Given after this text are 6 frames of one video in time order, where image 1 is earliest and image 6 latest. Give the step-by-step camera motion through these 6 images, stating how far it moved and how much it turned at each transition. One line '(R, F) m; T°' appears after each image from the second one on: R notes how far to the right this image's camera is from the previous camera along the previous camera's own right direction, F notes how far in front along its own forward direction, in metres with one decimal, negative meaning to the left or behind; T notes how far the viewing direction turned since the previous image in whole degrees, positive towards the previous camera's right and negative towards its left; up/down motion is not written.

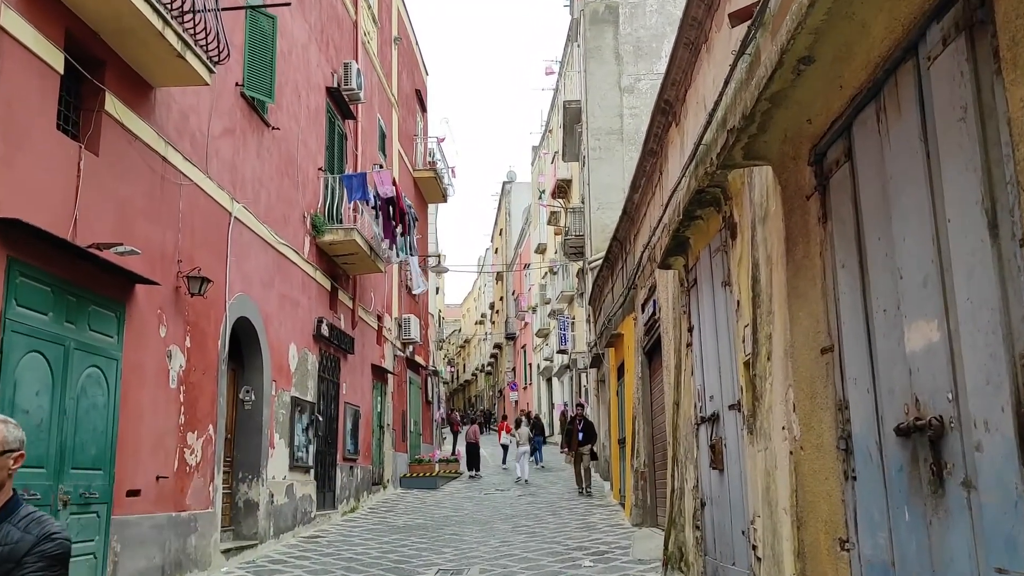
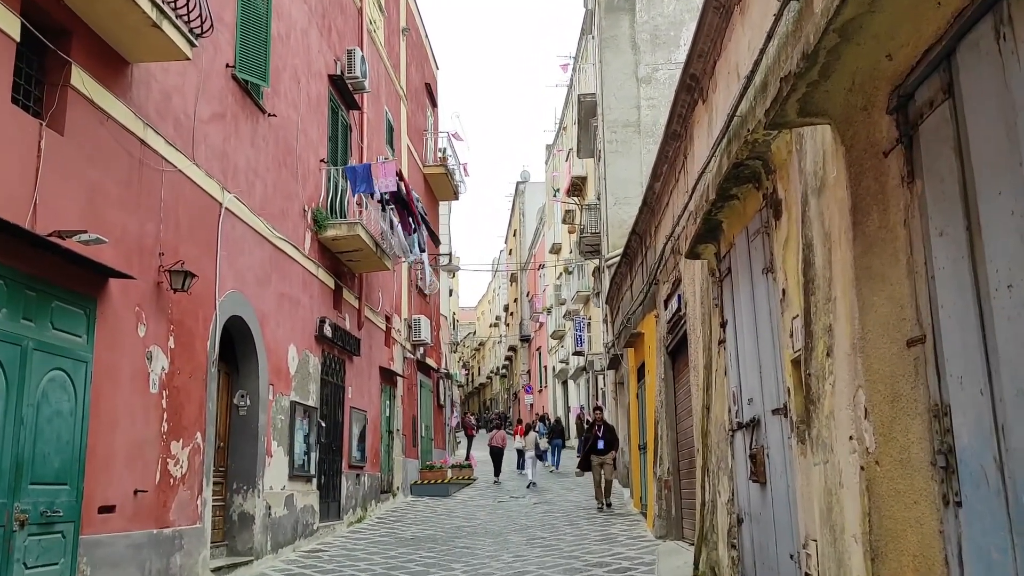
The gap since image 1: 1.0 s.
(0.0, +0.7) m; -1°
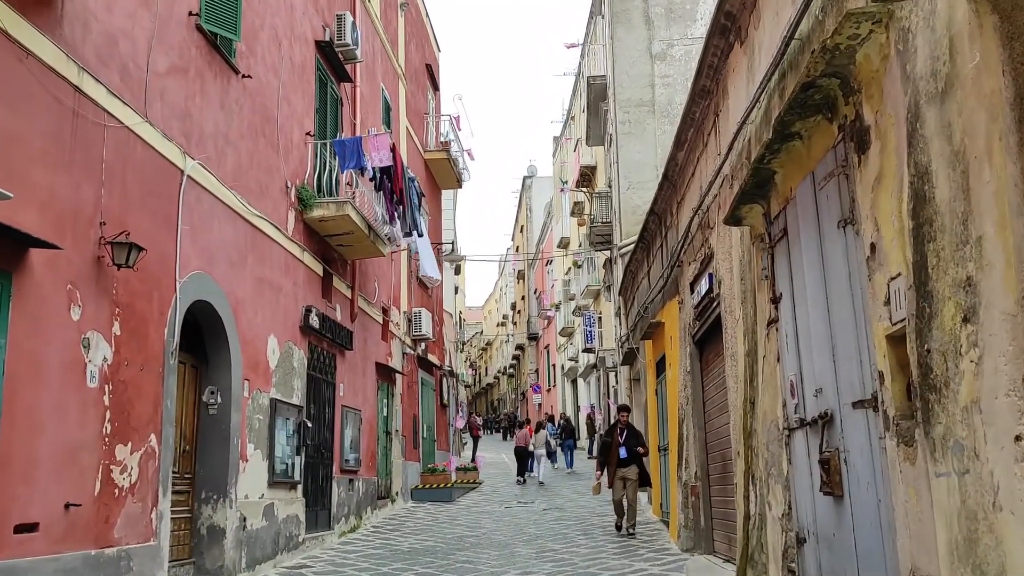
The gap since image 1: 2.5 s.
(0.0, +1.2) m; 0°
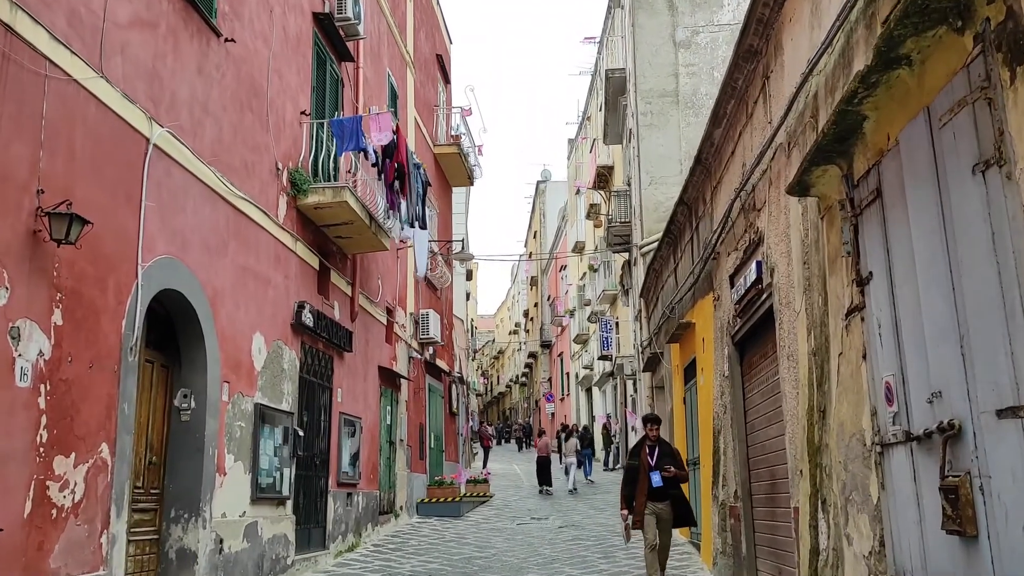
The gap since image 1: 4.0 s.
(0.0, +1.1) m; -1°
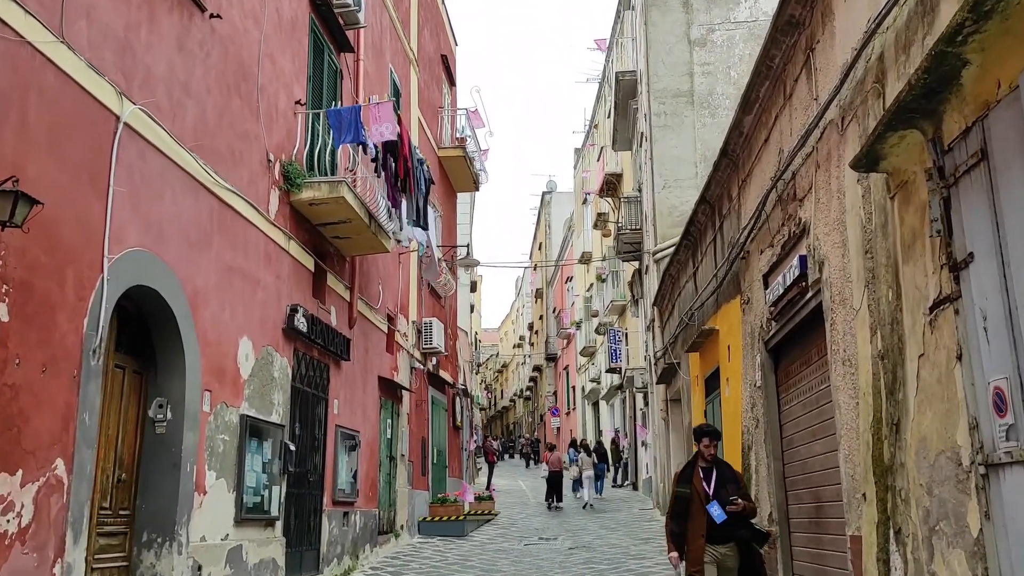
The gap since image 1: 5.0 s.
(-0.1, +0.7) m; 0°
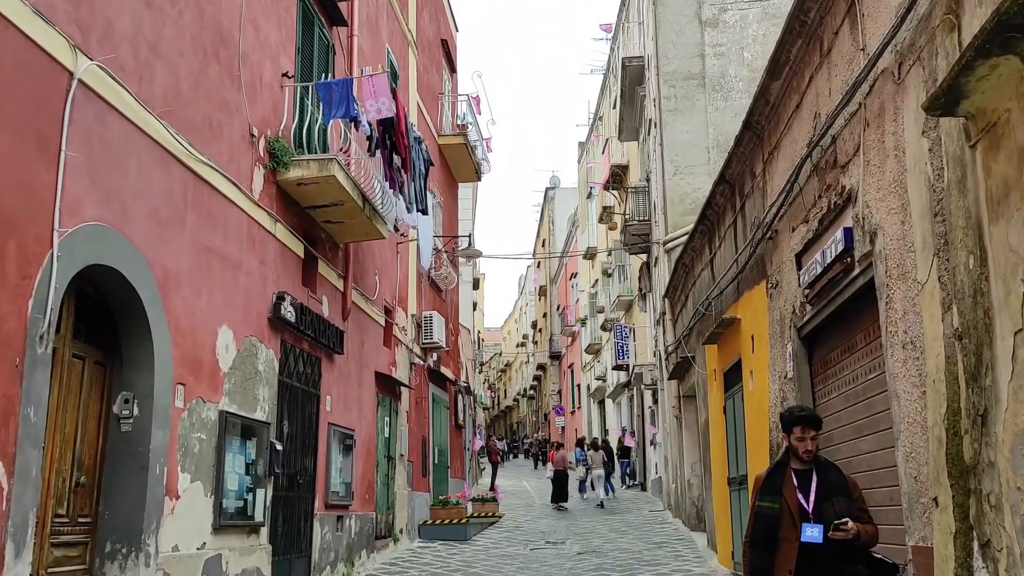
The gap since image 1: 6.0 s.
(0.0, +0.7) m; 0°
